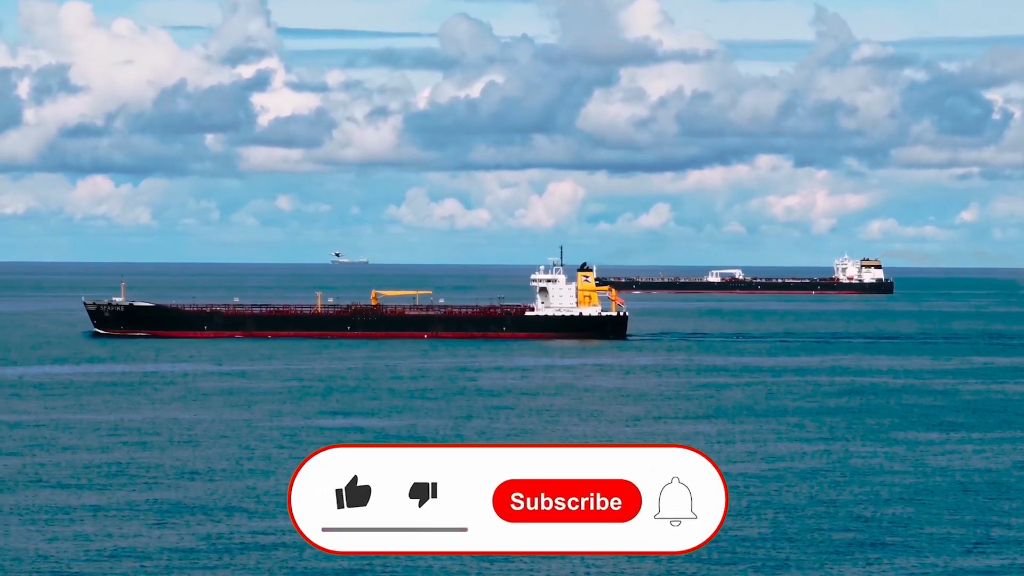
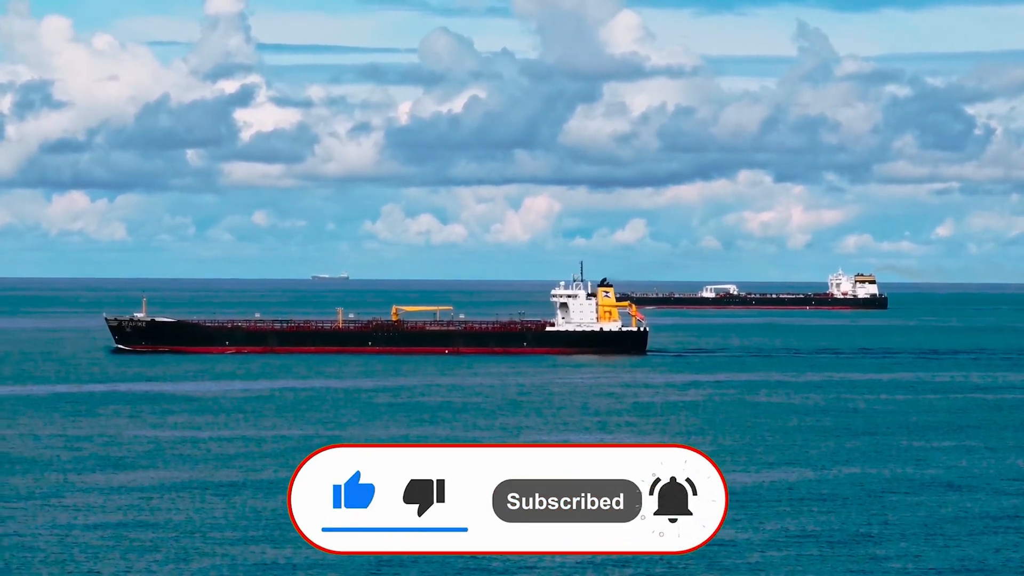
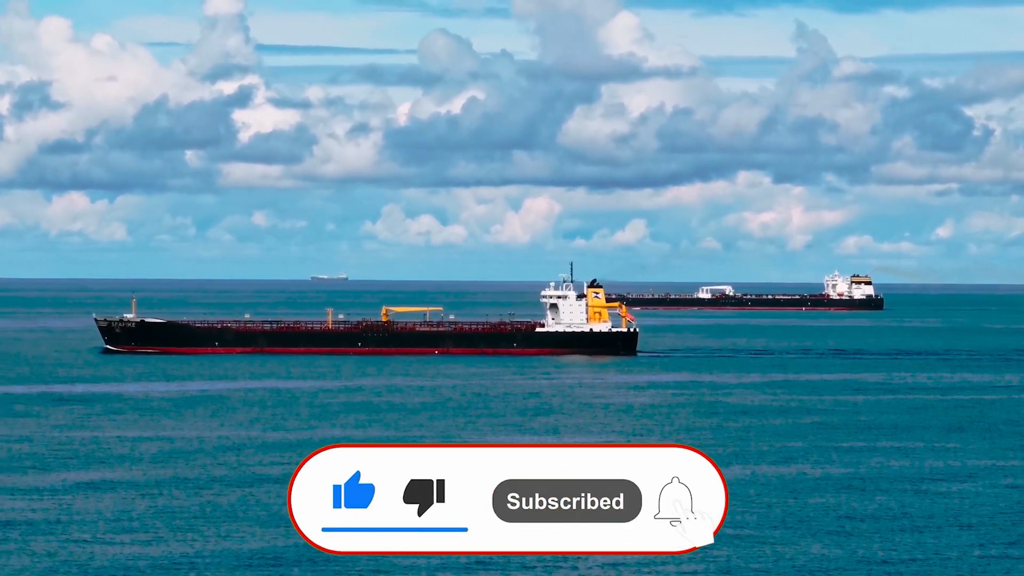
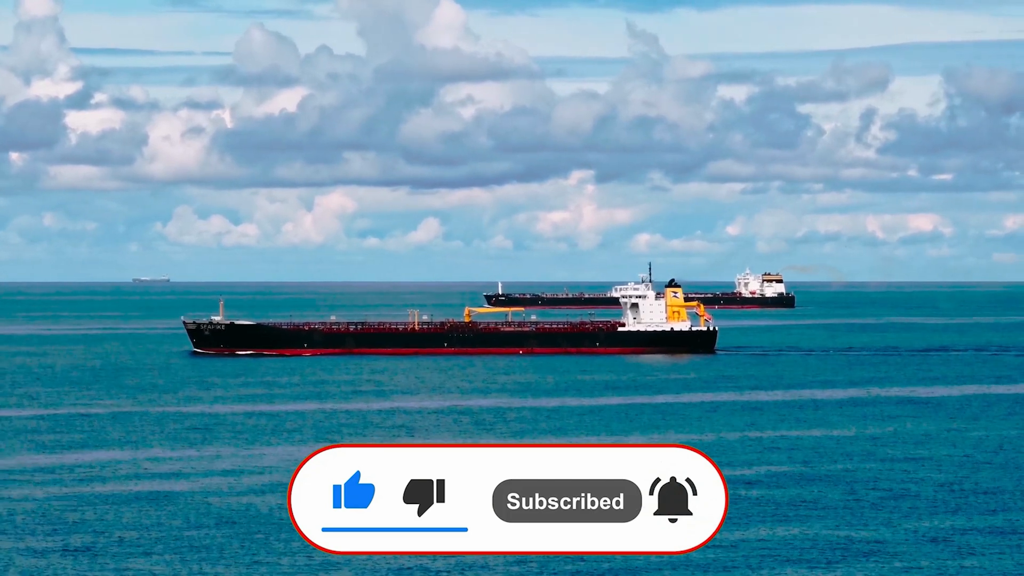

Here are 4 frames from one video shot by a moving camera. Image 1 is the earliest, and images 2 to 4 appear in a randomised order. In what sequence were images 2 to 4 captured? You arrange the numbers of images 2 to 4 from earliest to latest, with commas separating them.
3, 2, 4
